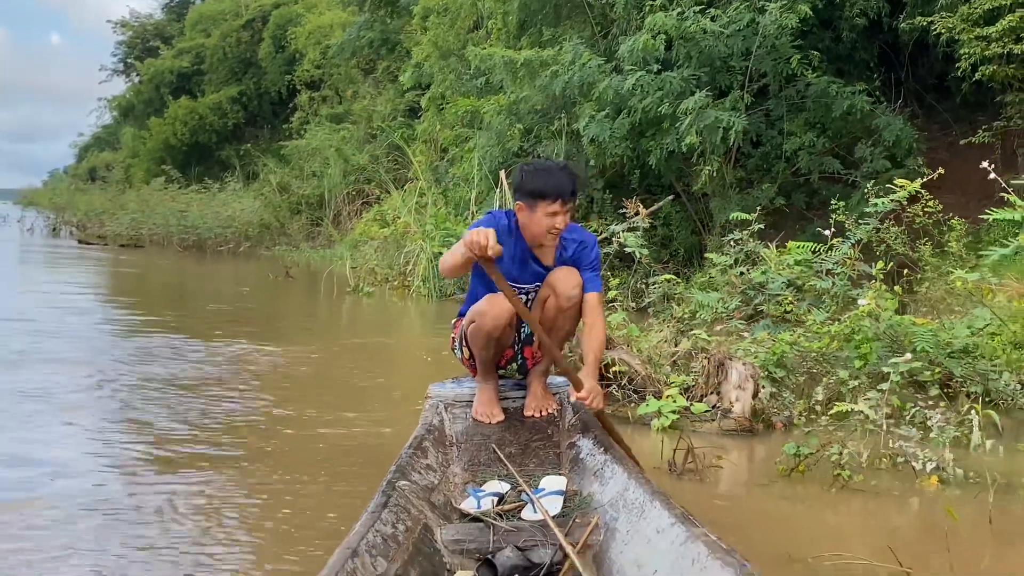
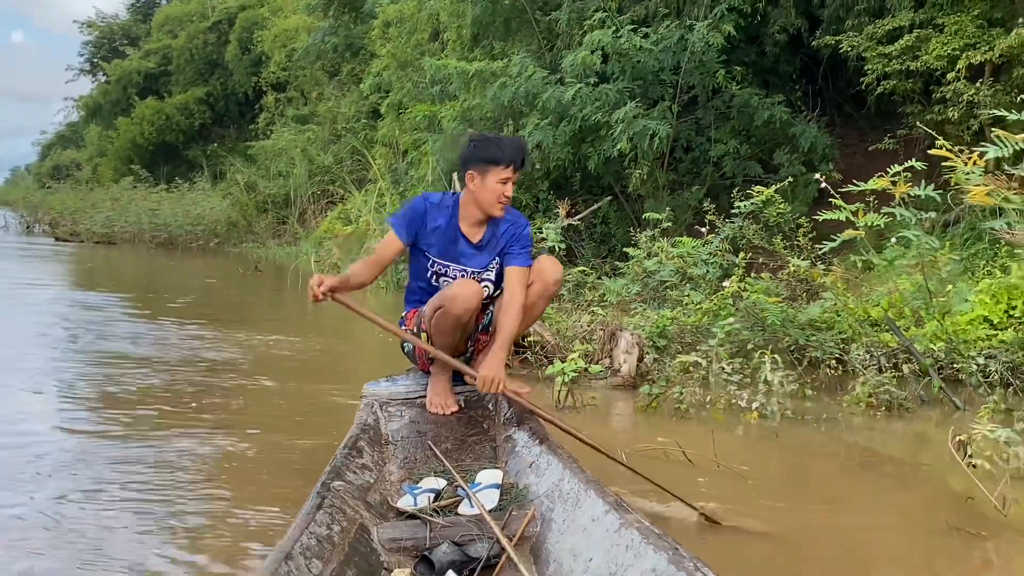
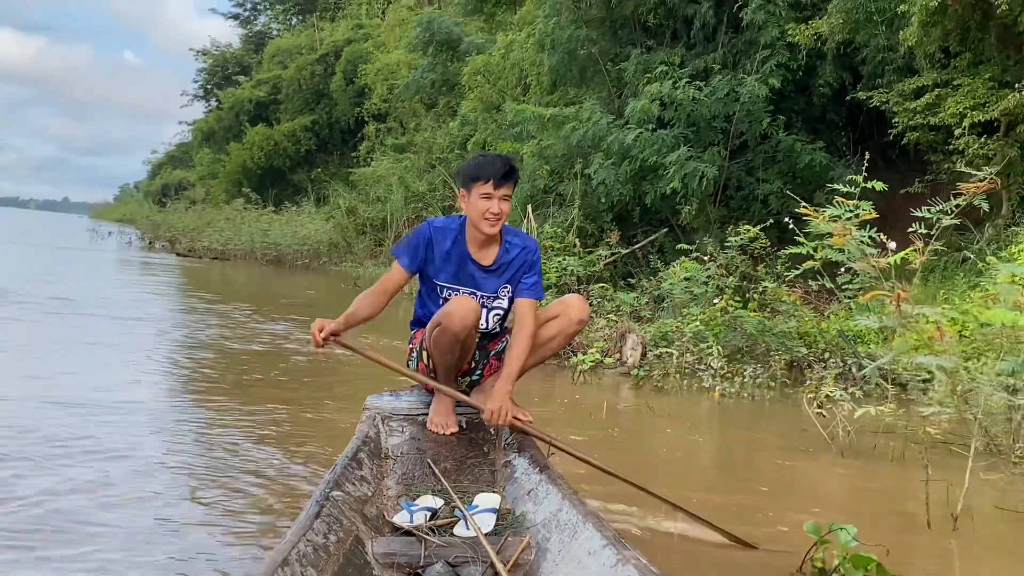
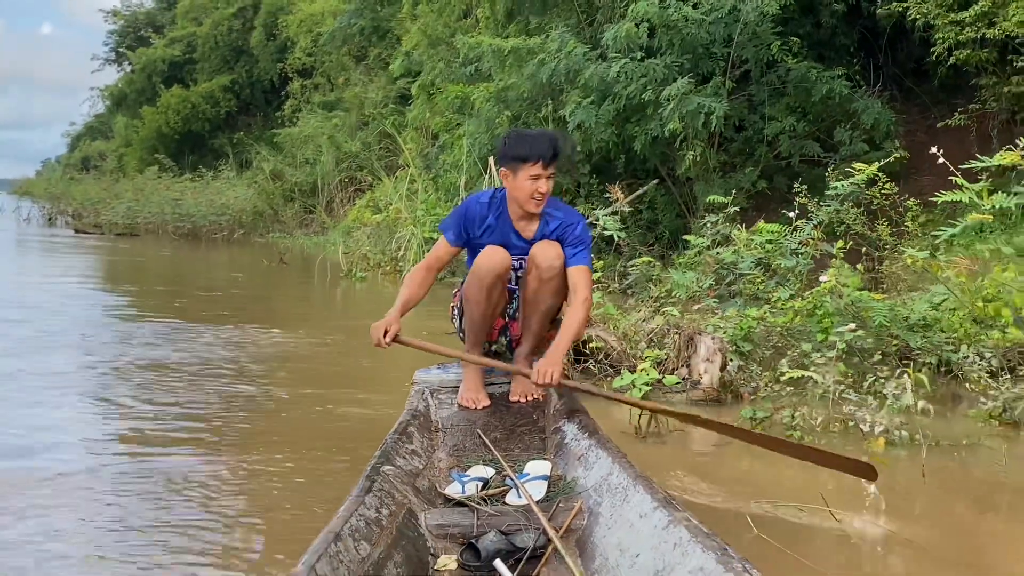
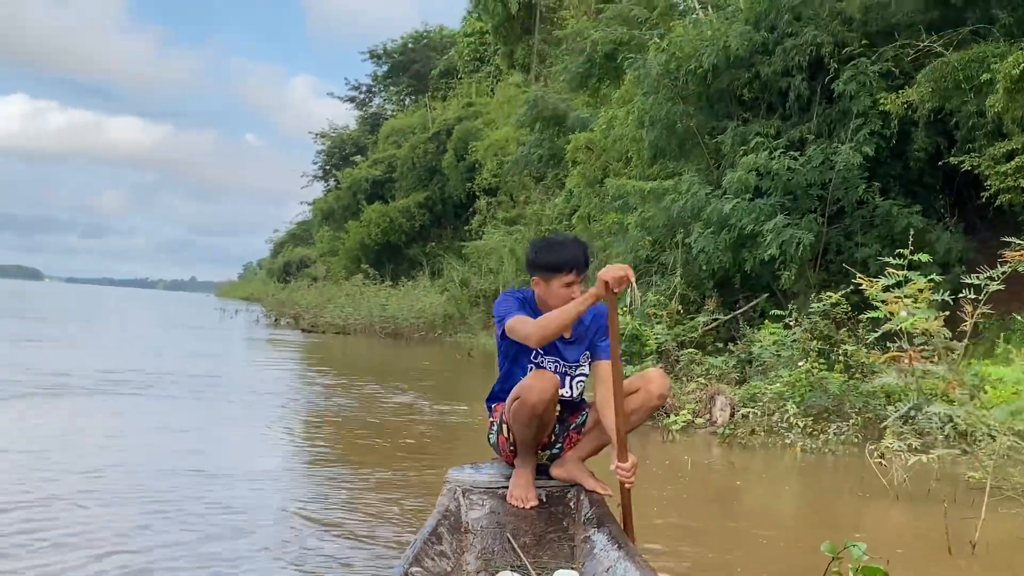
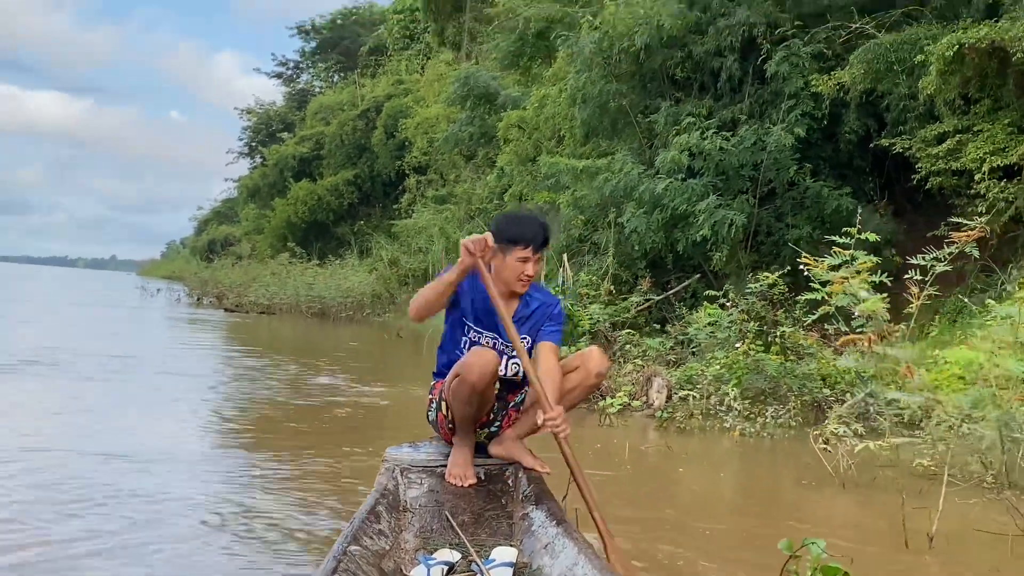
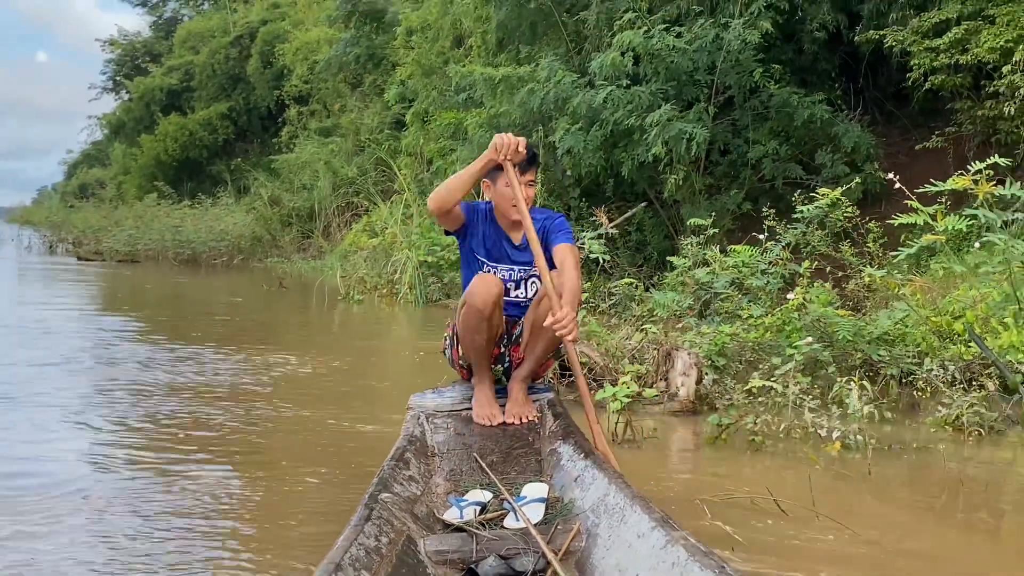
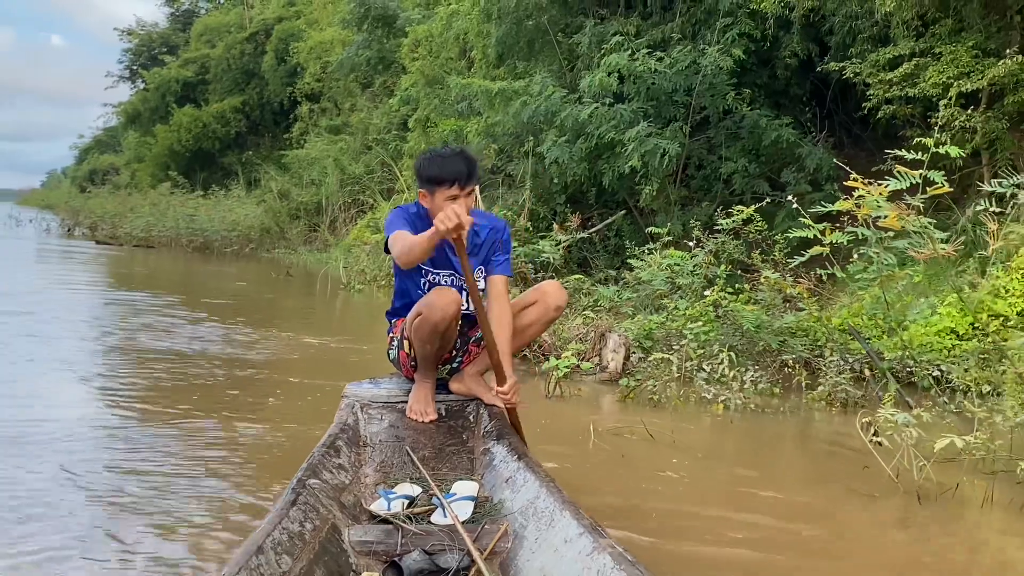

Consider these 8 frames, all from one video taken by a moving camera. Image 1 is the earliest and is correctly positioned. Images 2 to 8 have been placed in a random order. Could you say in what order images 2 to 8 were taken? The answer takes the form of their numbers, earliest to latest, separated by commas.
4, 7, 2, 8, 3, 6, 5
